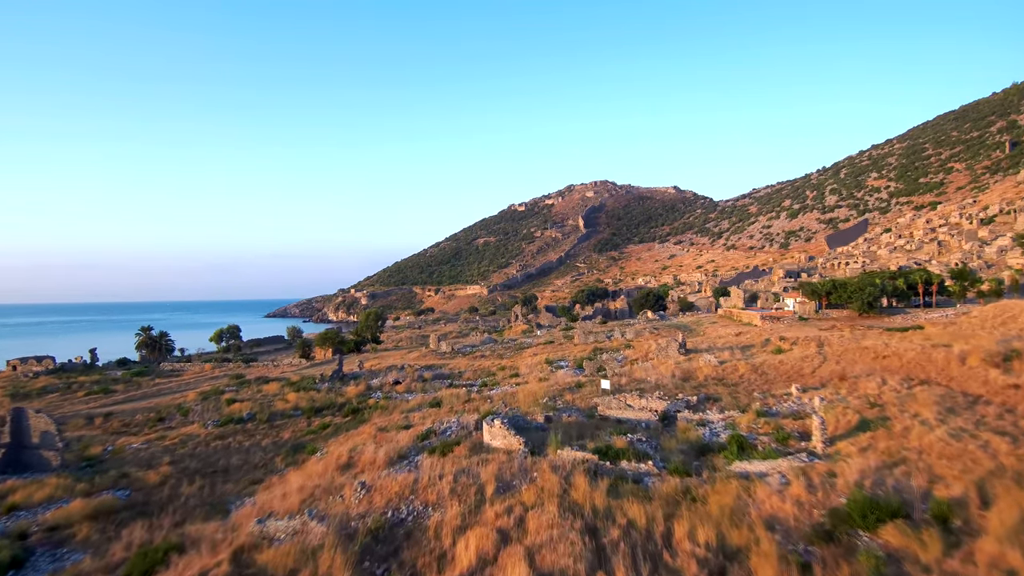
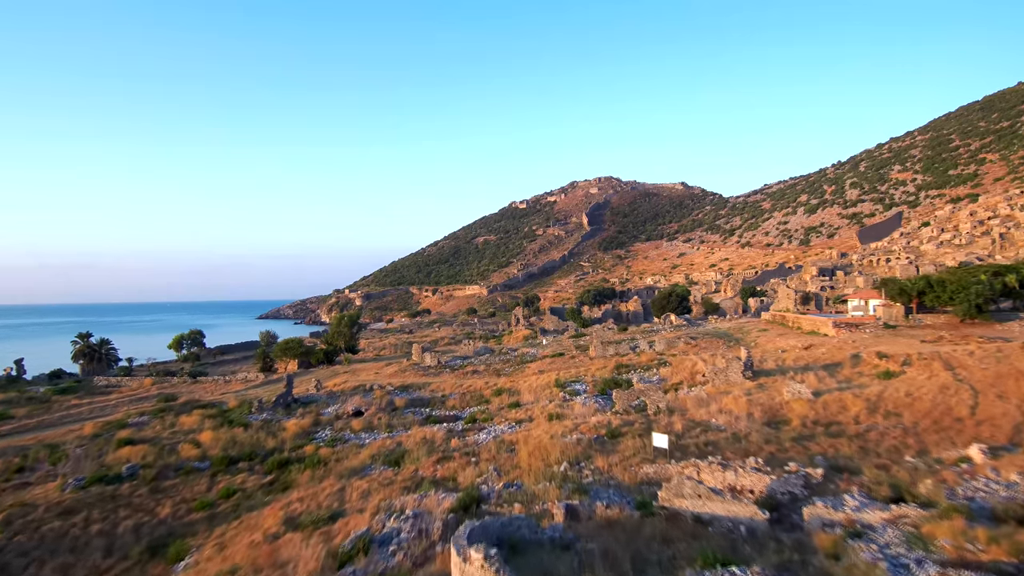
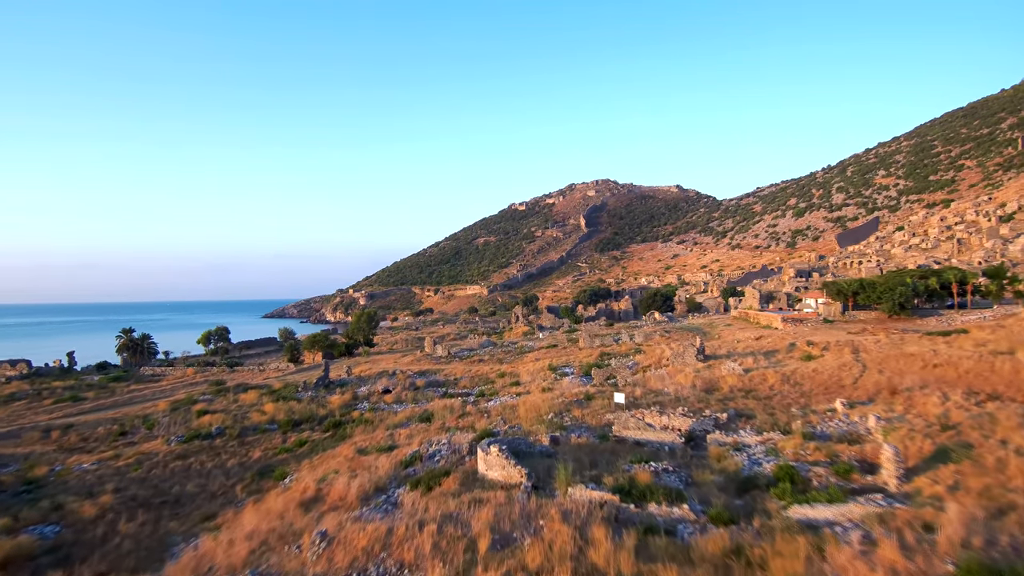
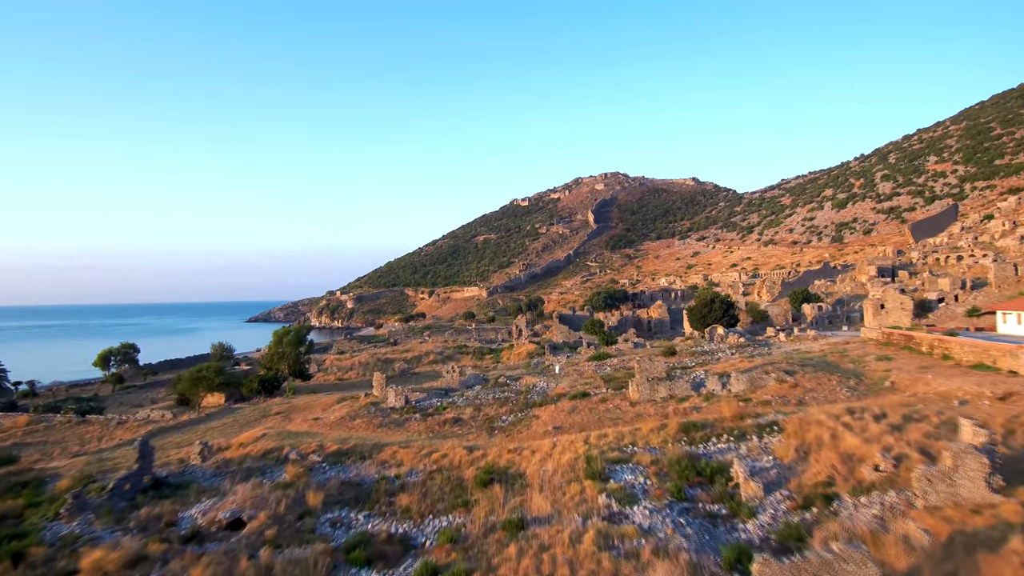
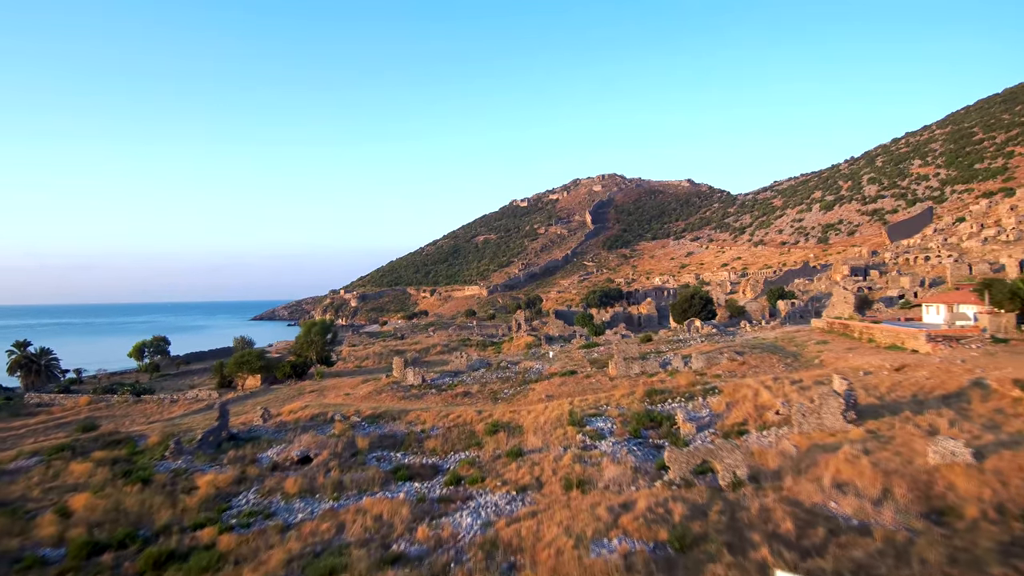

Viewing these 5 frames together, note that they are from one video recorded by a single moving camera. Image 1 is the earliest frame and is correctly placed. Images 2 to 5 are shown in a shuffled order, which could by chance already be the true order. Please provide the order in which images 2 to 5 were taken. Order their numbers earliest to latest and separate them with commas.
3, 2, 5, 4
